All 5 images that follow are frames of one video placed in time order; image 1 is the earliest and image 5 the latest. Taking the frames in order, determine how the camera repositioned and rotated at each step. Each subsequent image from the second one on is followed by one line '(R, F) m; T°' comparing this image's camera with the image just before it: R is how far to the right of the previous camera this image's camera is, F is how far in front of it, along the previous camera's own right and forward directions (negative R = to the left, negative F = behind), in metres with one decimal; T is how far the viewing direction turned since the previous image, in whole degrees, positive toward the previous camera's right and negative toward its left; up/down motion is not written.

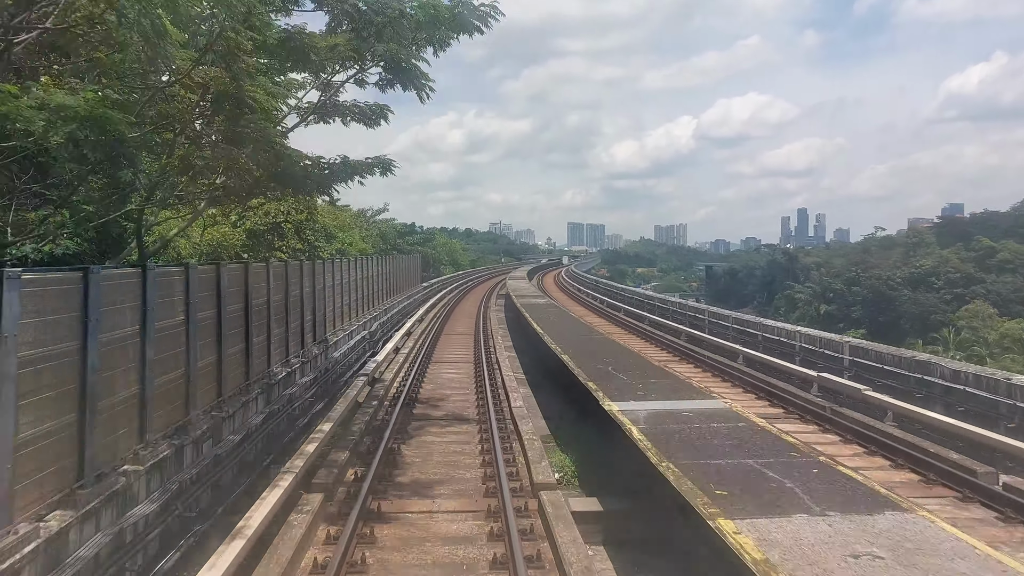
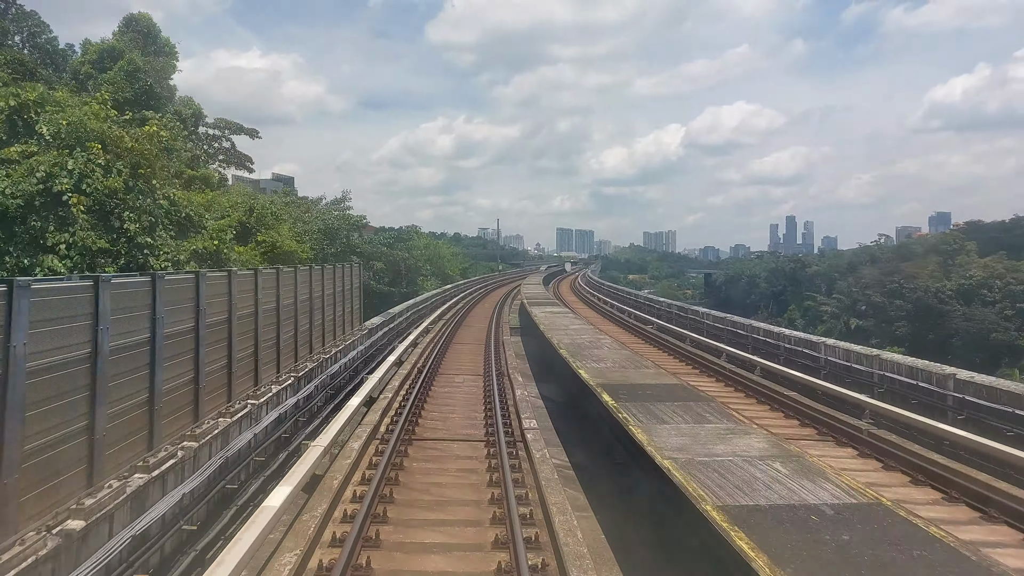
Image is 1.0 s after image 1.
(-0.2, +2.1) m; +1°
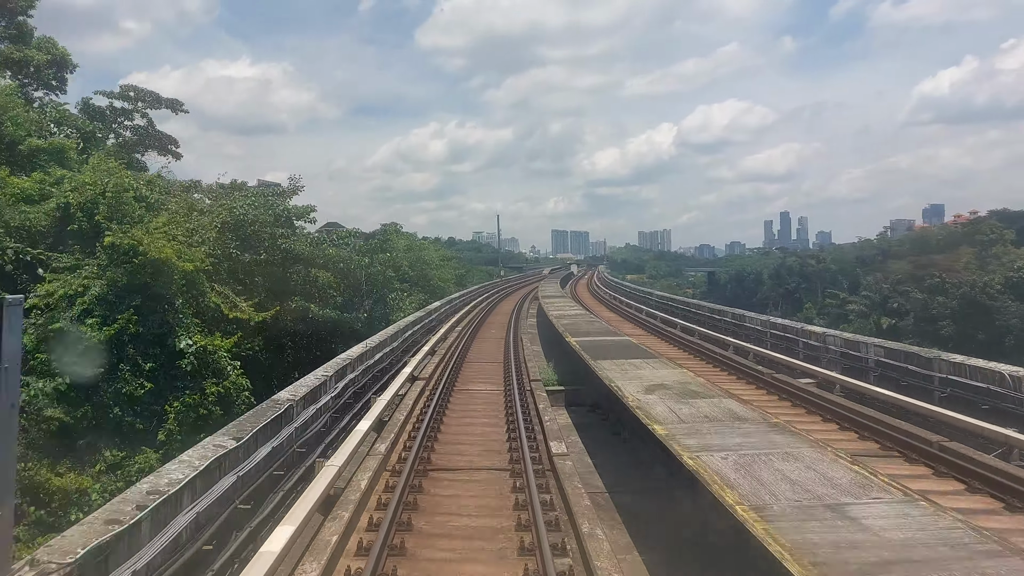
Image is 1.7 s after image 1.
(-0.1, +1.5) m; 0°
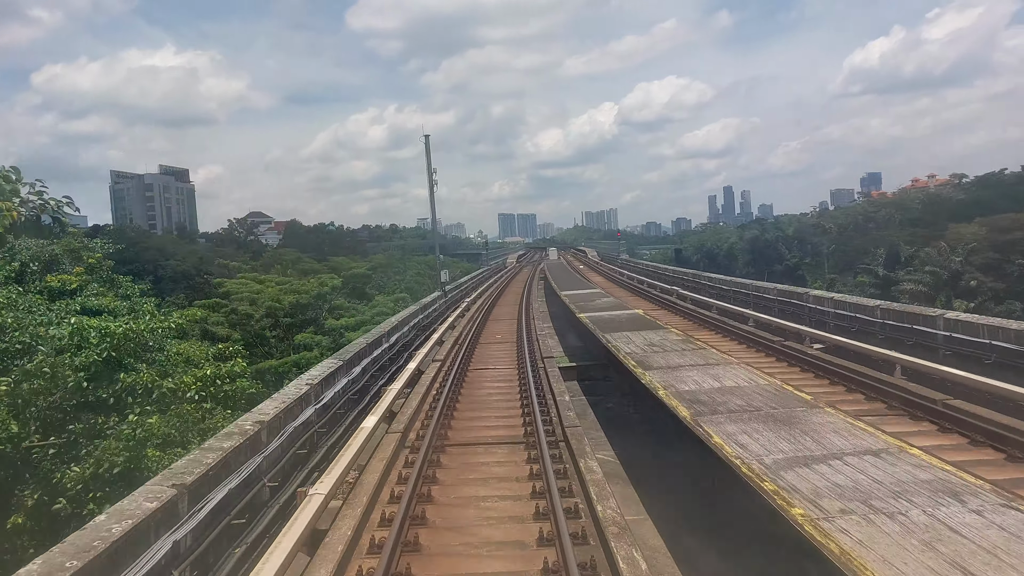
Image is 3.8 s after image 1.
(-0.1, +4.4) m; +4°
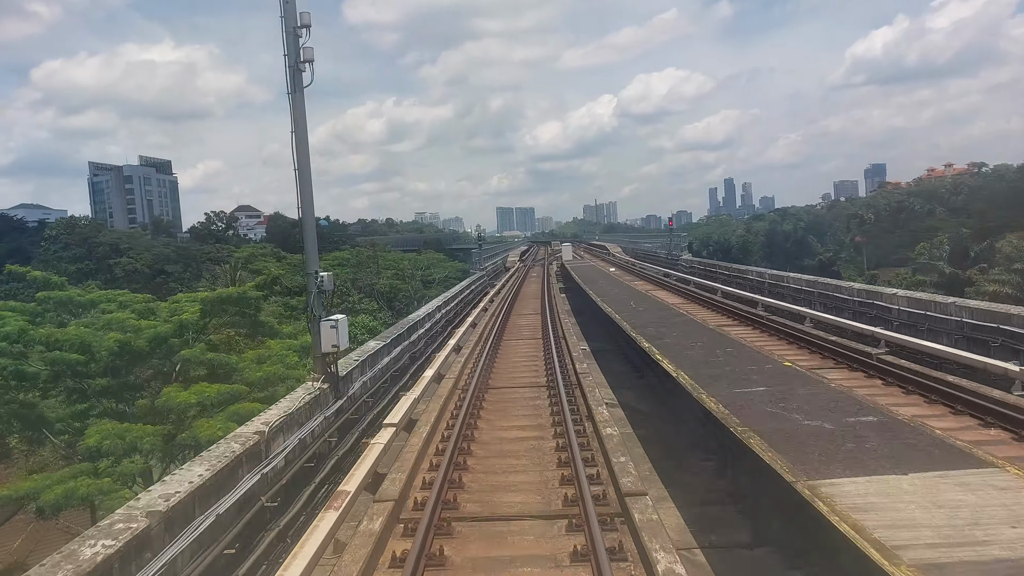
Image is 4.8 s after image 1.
(-0.1, +2.2) m; 0°
